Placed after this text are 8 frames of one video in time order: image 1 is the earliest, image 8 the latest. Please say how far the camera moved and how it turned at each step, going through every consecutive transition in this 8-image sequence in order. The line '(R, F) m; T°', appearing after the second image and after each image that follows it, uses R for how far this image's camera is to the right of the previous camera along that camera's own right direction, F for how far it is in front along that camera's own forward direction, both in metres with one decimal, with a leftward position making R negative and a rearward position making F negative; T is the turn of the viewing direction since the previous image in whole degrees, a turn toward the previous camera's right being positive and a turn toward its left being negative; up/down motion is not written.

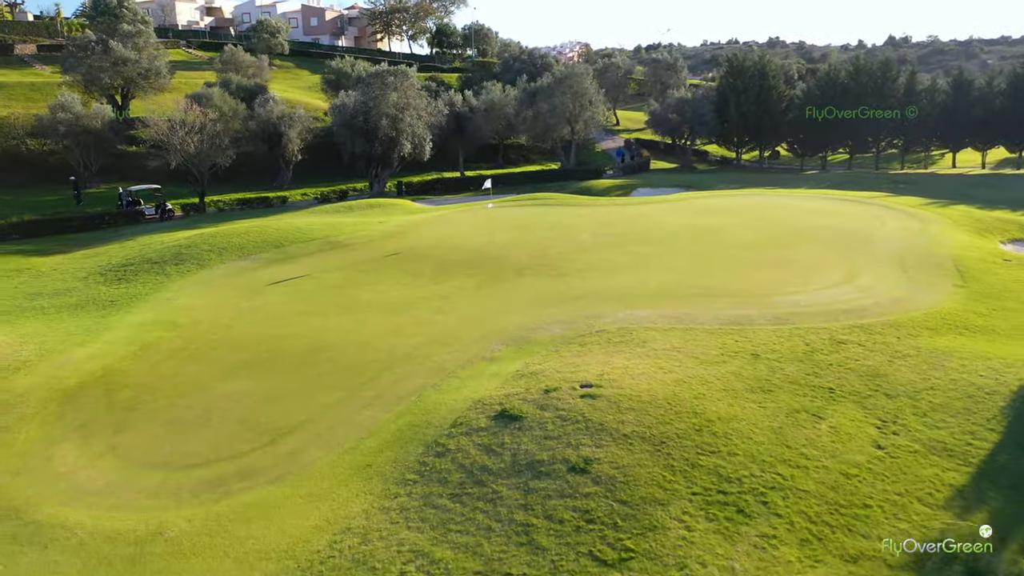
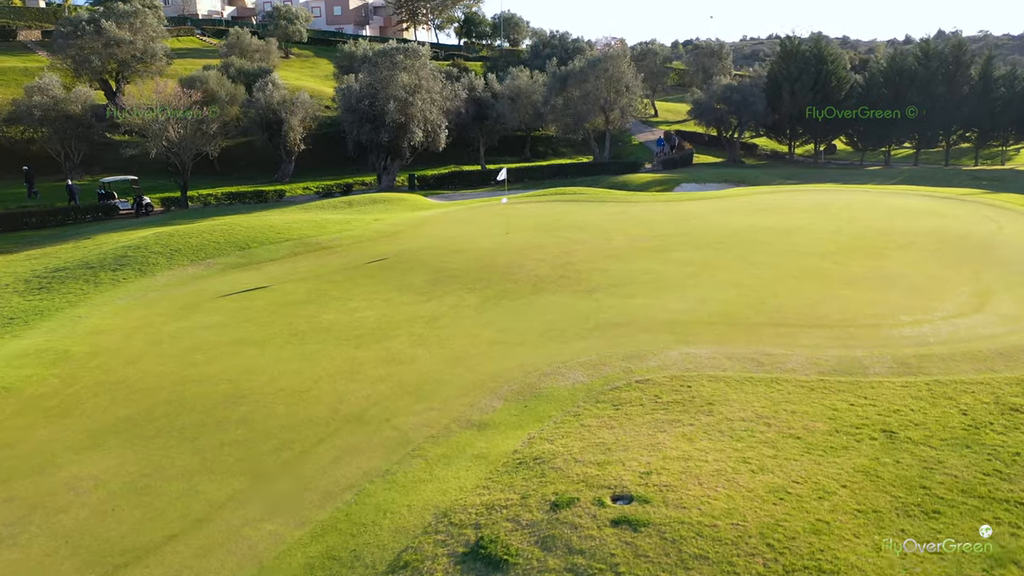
(+0.4, +4.2) m; -2°
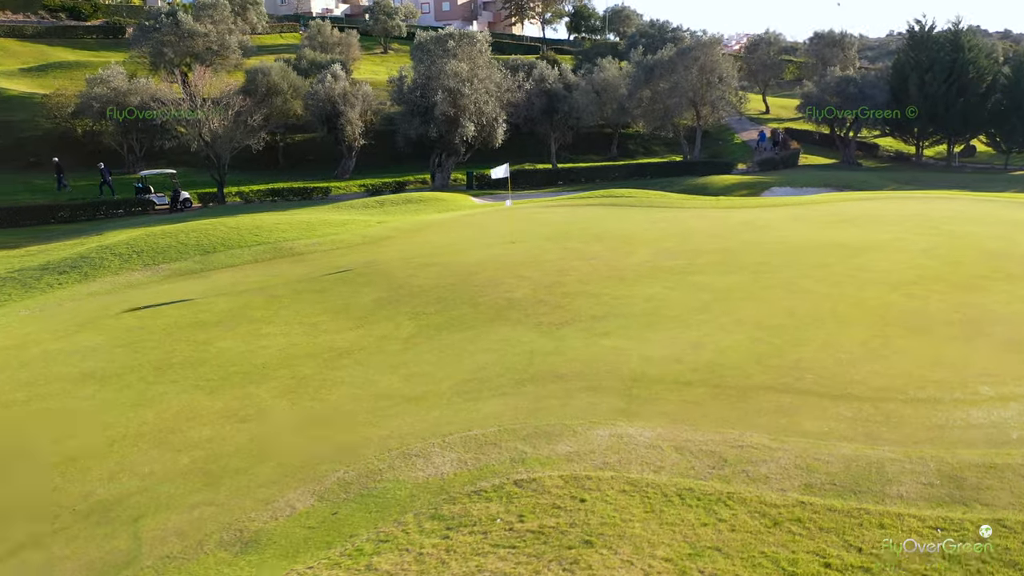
(+2.3, +3.2) m; -9°
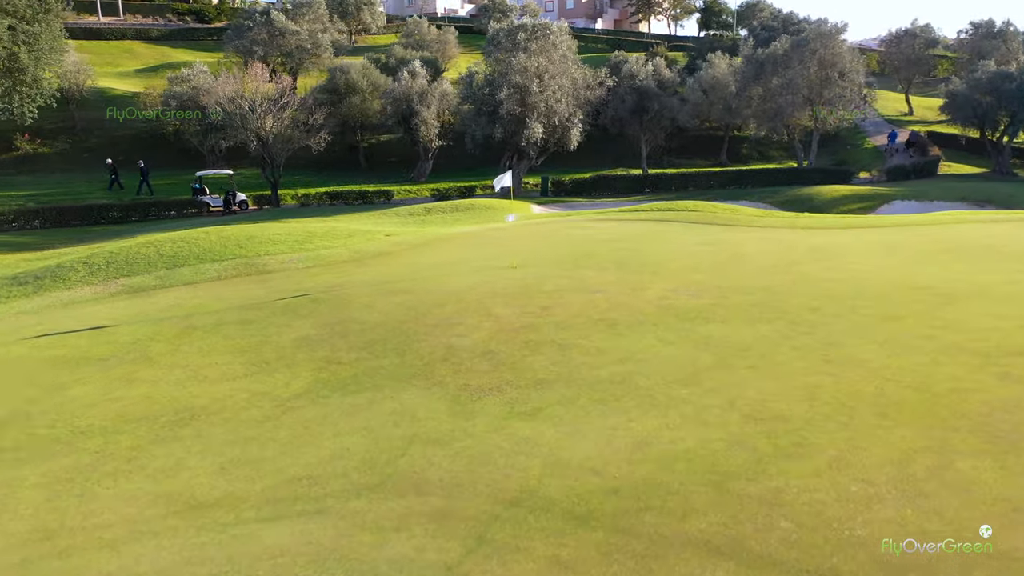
(+2.1, +2.9) m; -10°
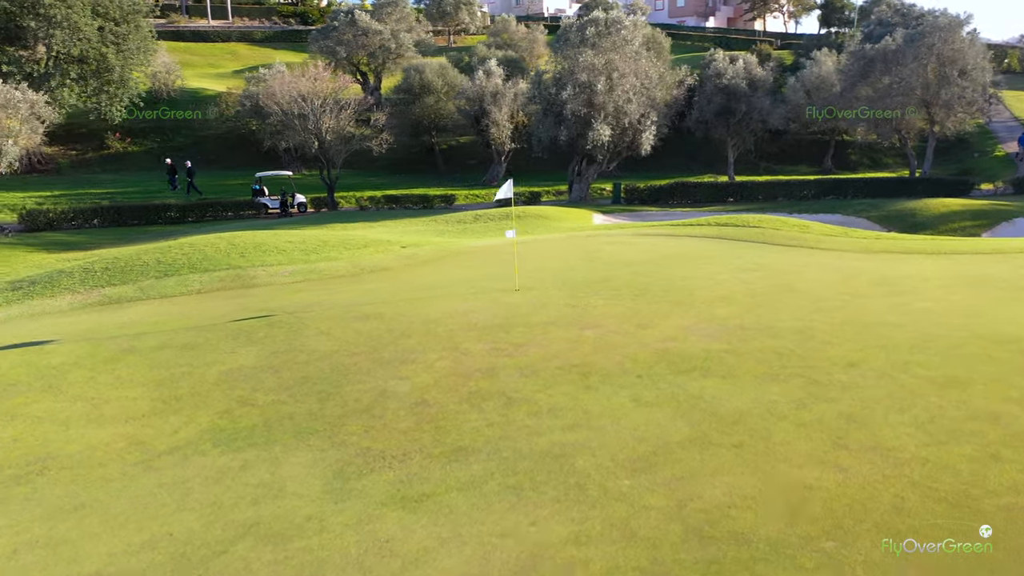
(+1.5, +1.8) m; -8°
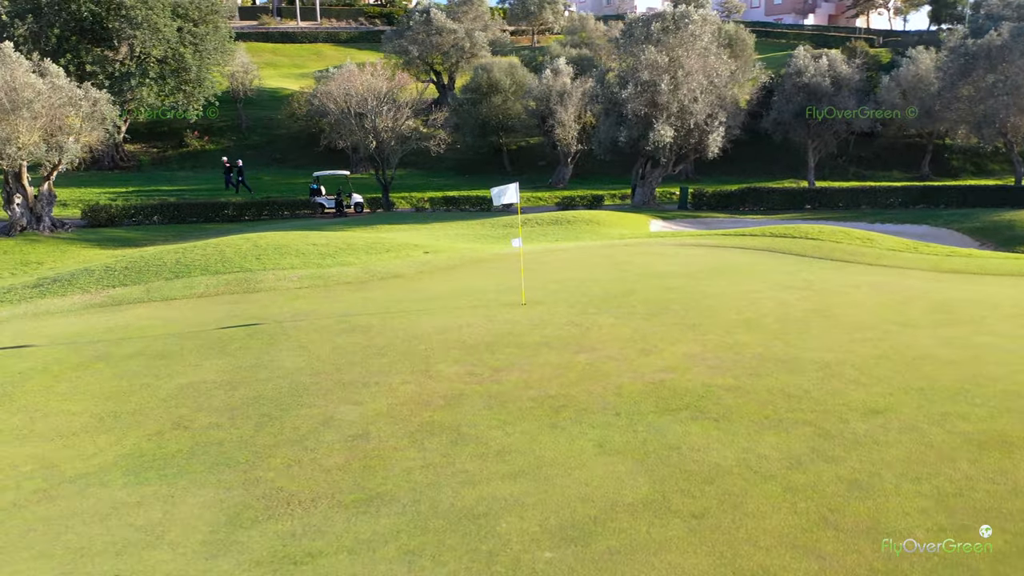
(+1.1, +1.0) m; -6°
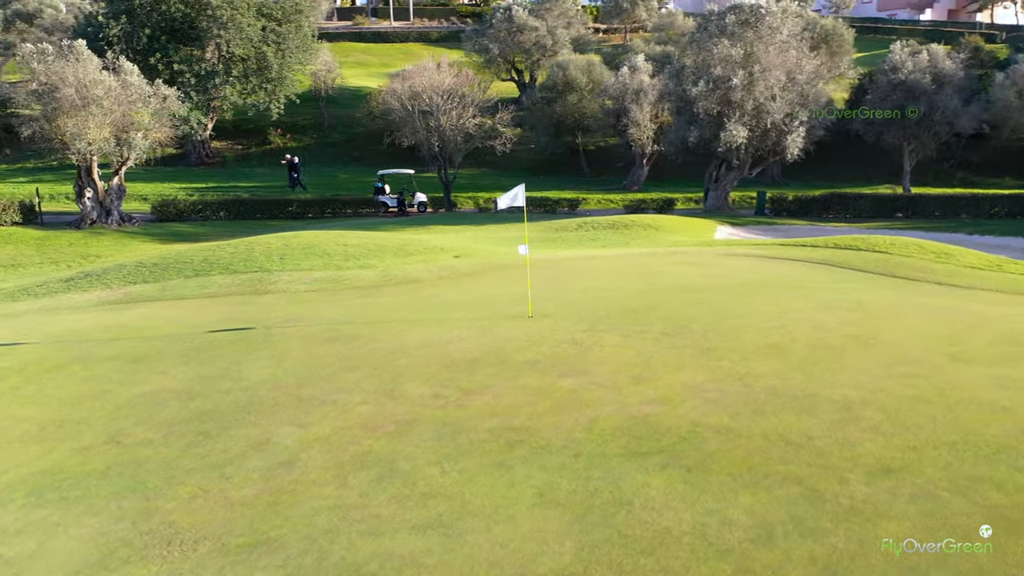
(+1.0, +0.9) m; -7°
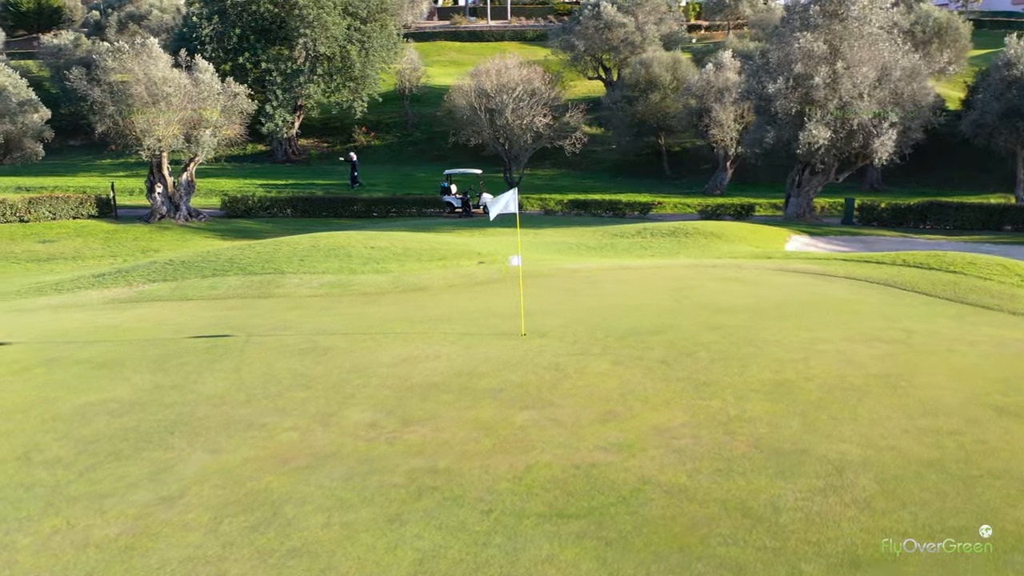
(+1.2, +0.9) m; -7°
